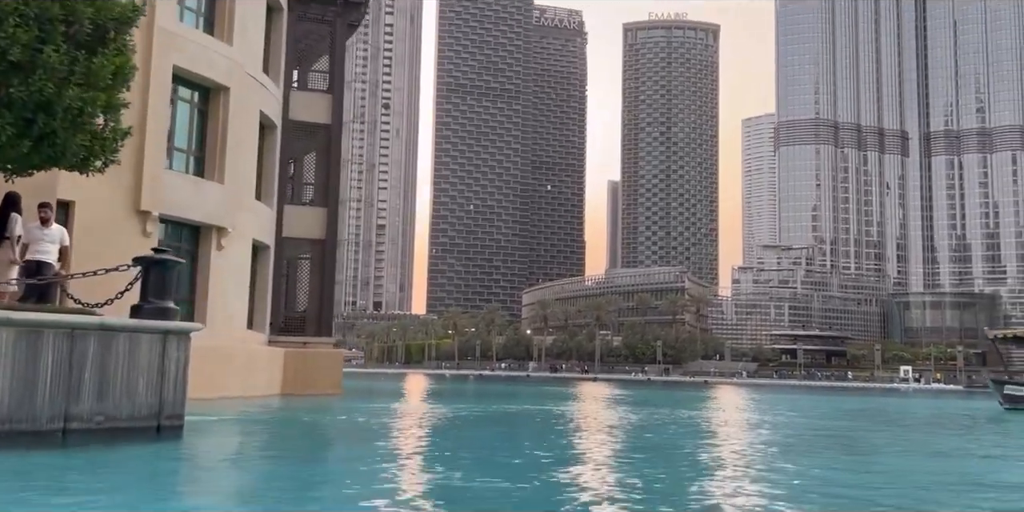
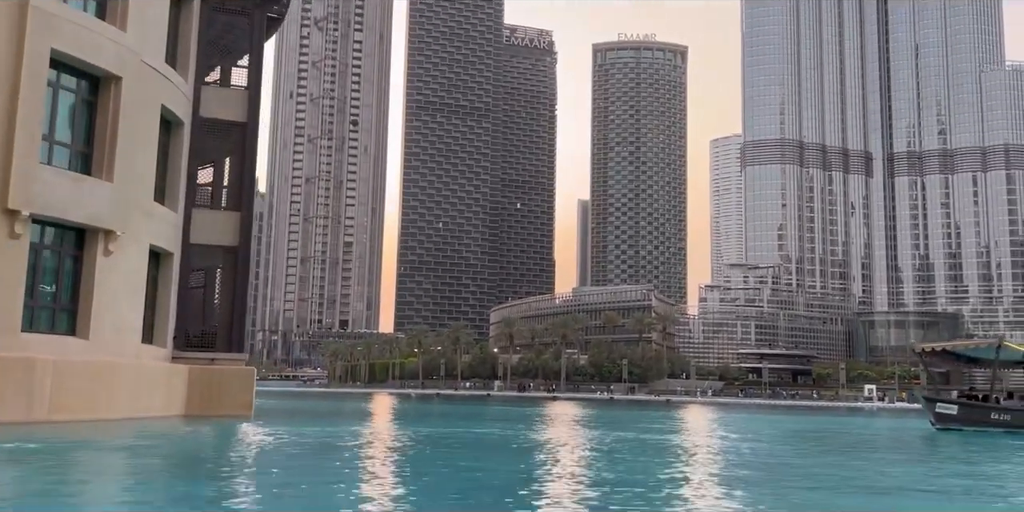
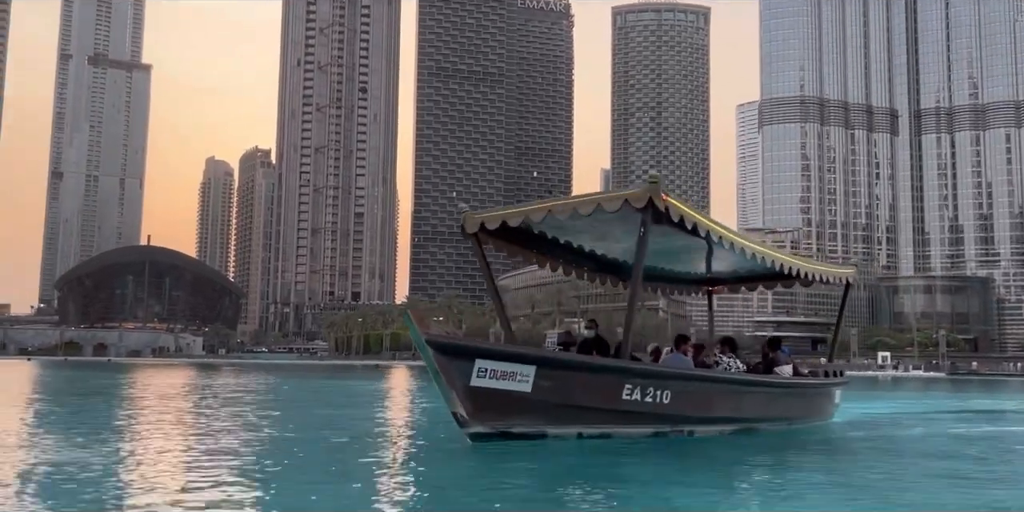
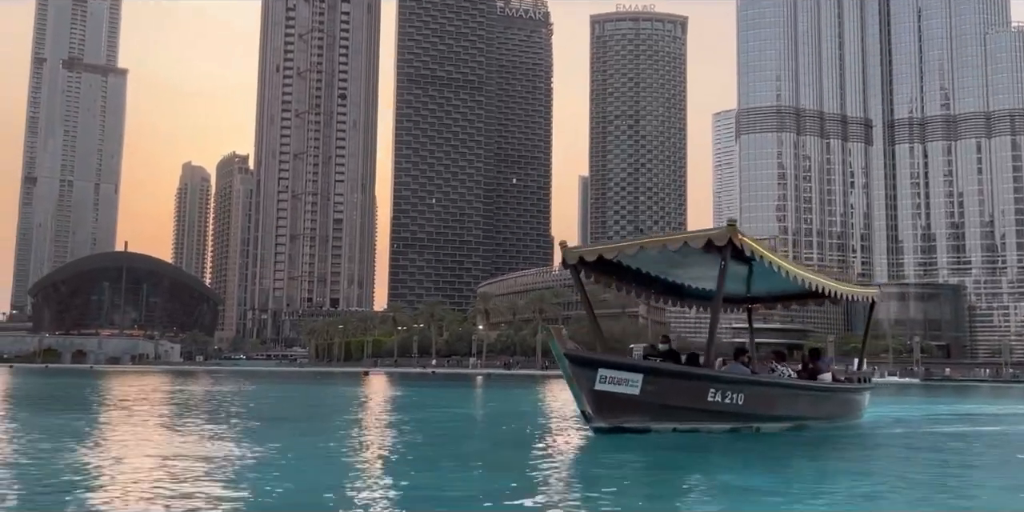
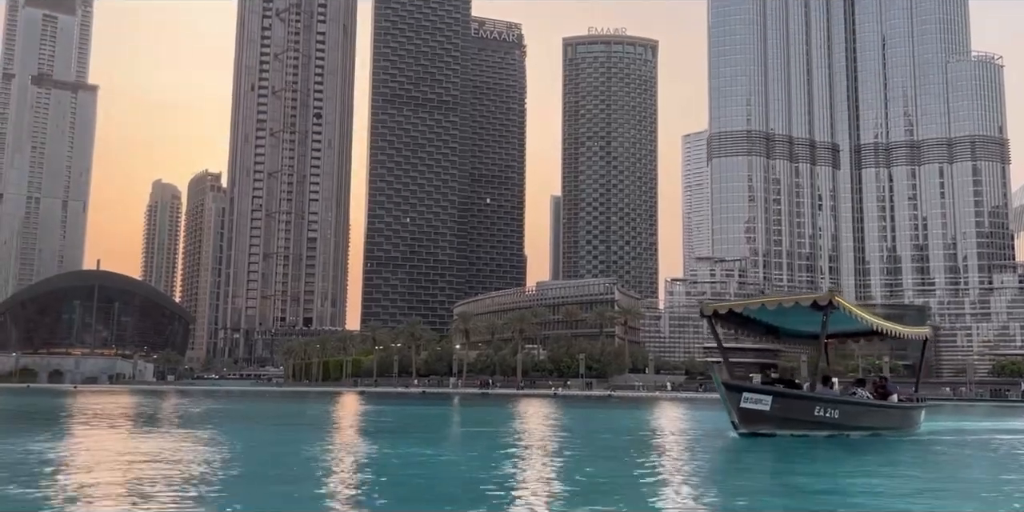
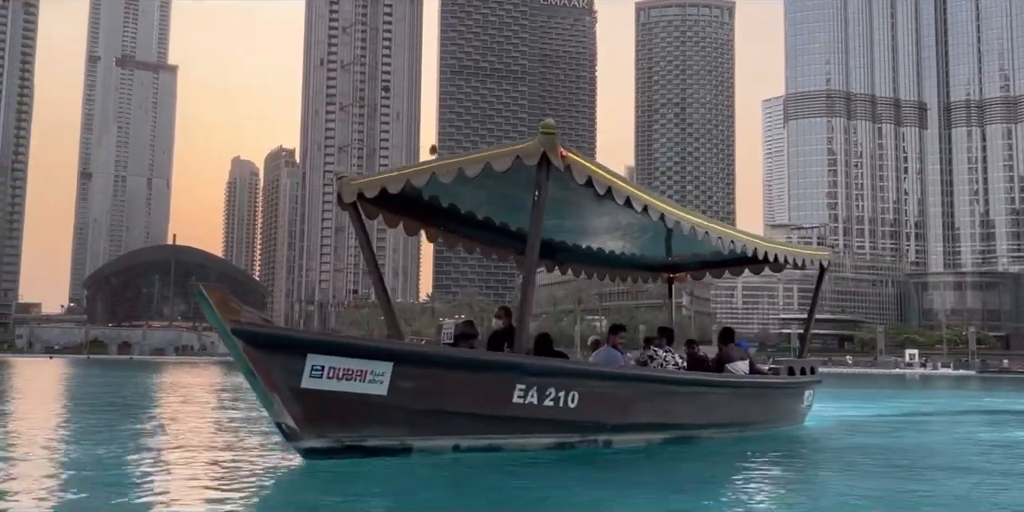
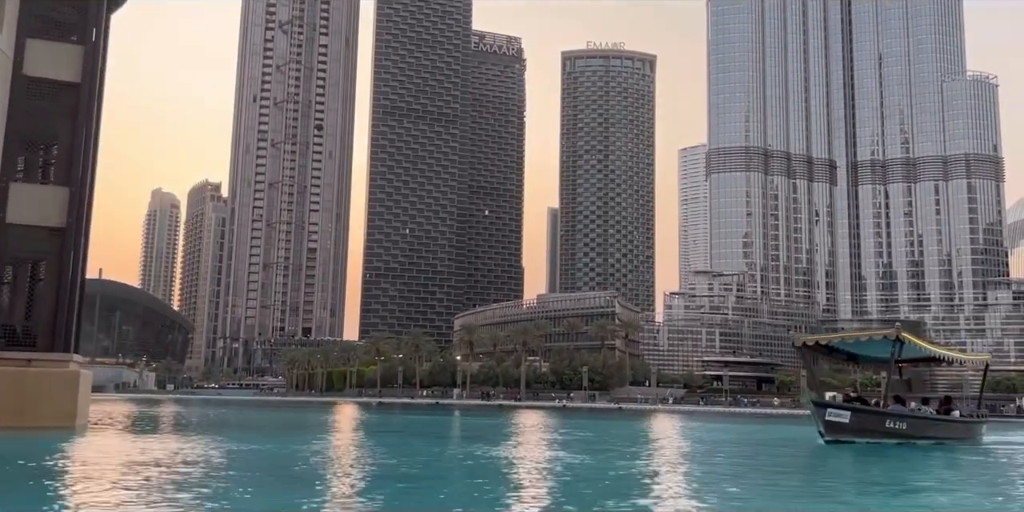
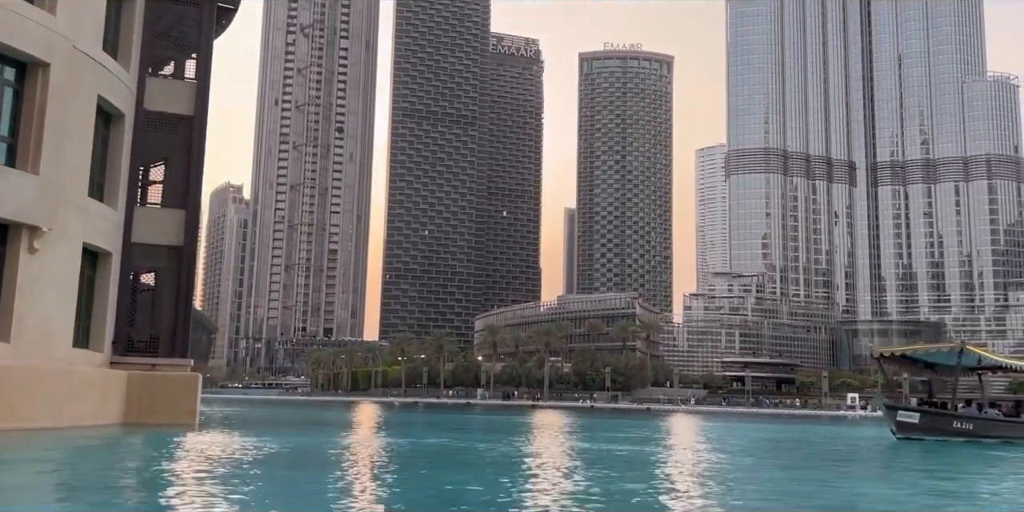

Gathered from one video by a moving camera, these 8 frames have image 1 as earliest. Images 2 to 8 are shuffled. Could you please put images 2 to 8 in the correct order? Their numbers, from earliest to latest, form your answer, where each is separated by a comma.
2, 8, 7, 5, 4, 3, 6
